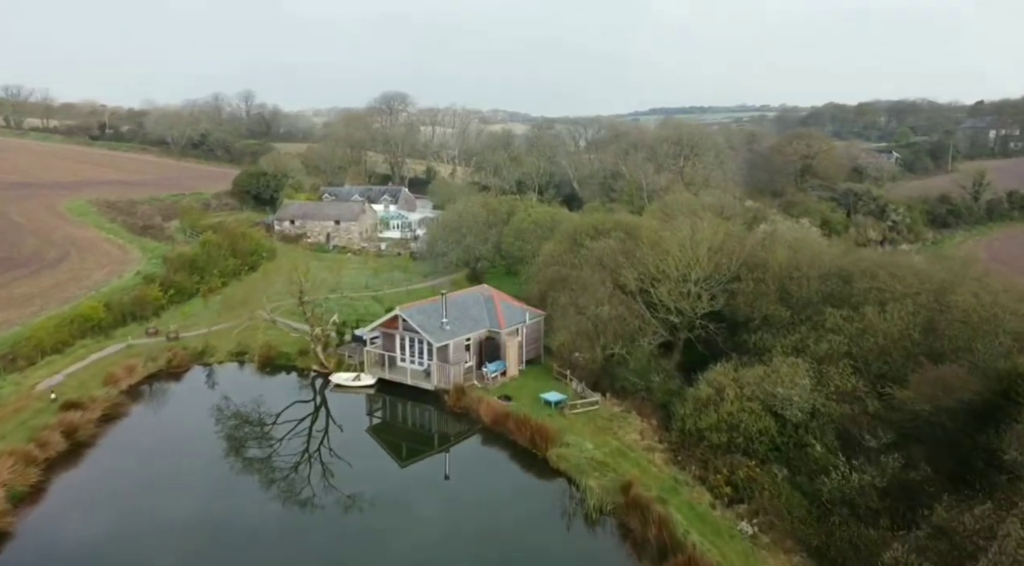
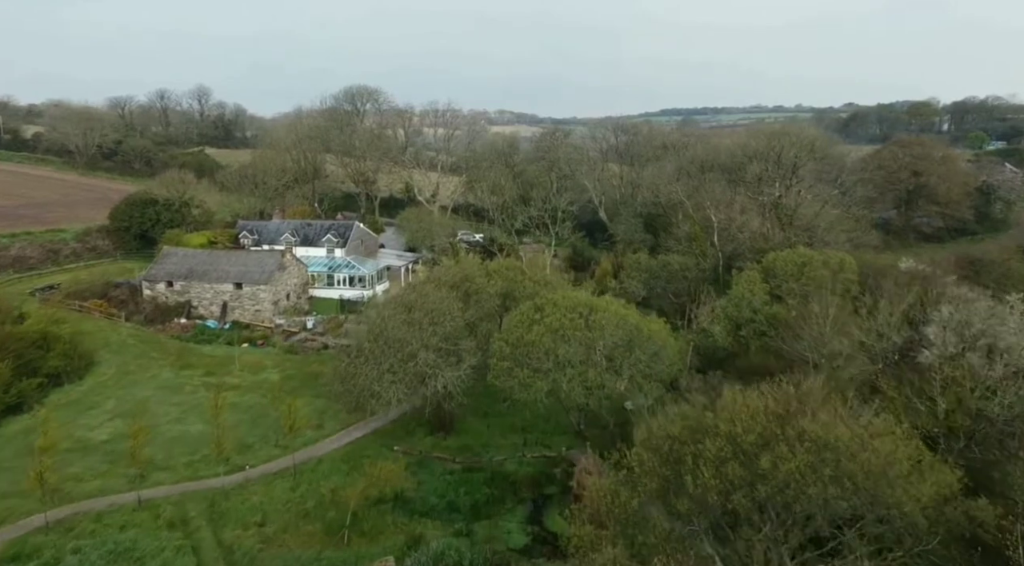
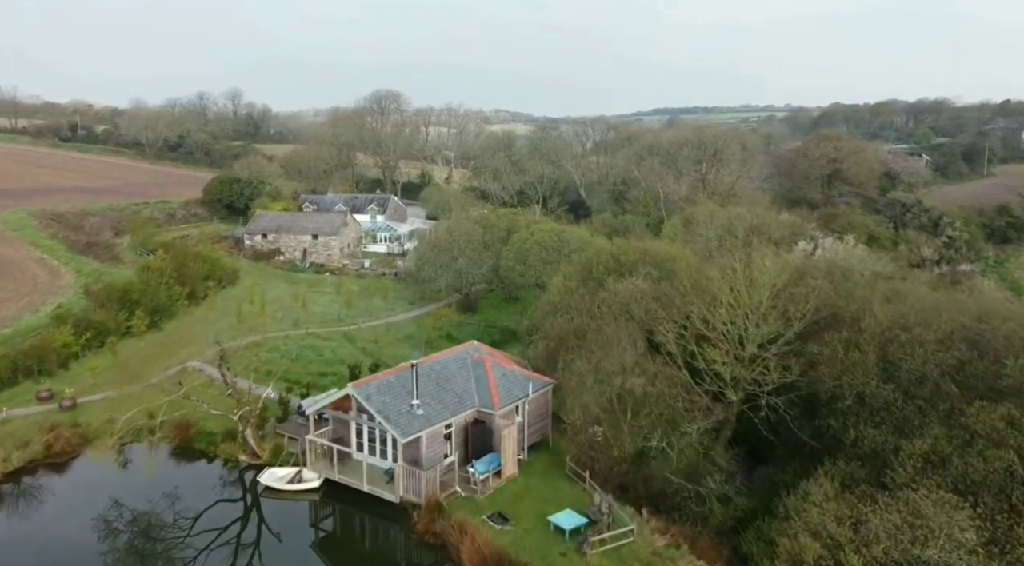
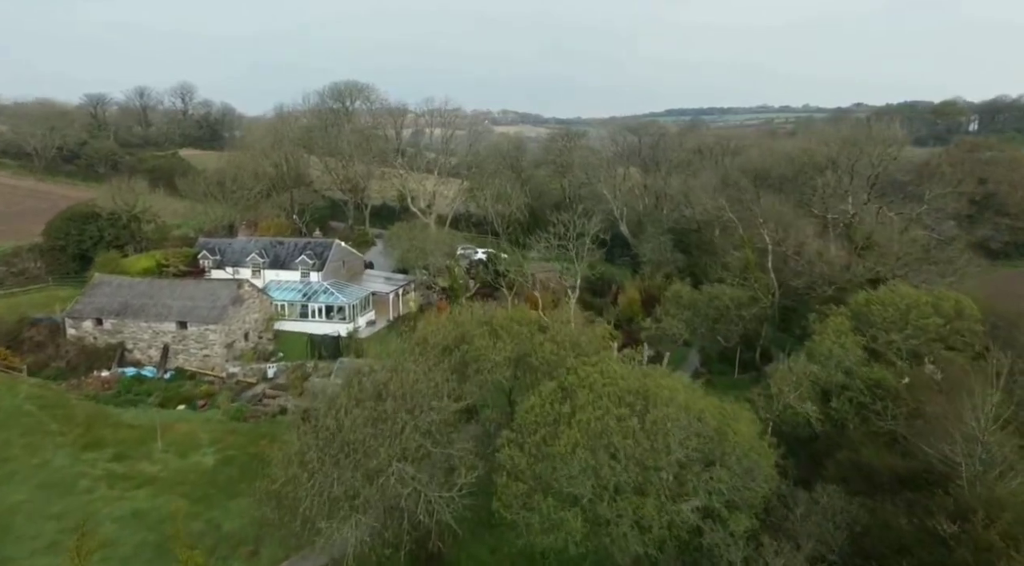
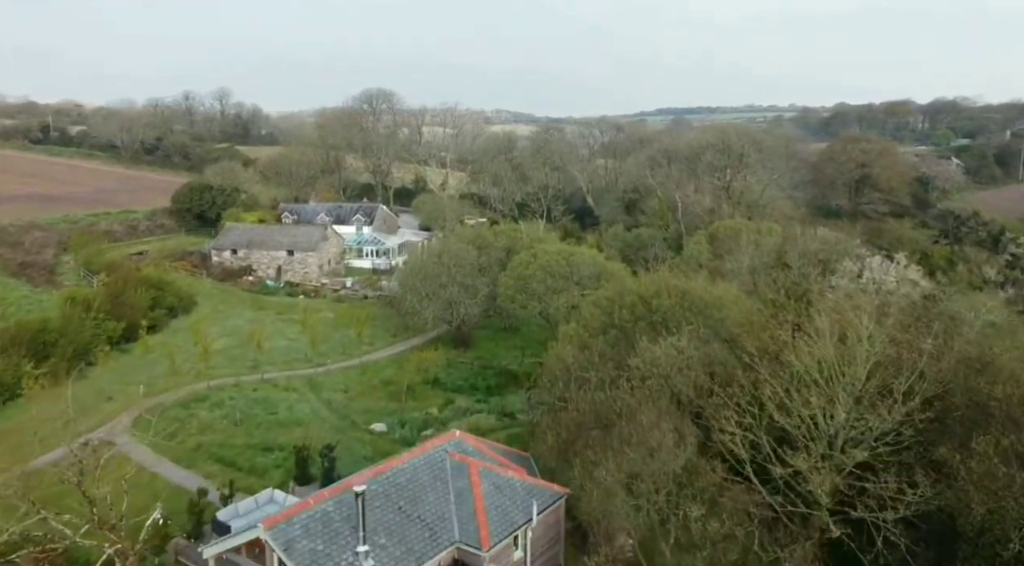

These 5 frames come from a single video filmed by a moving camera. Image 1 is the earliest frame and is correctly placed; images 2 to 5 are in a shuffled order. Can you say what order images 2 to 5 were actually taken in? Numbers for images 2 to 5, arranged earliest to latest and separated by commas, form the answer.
3, 5, 2, 4
